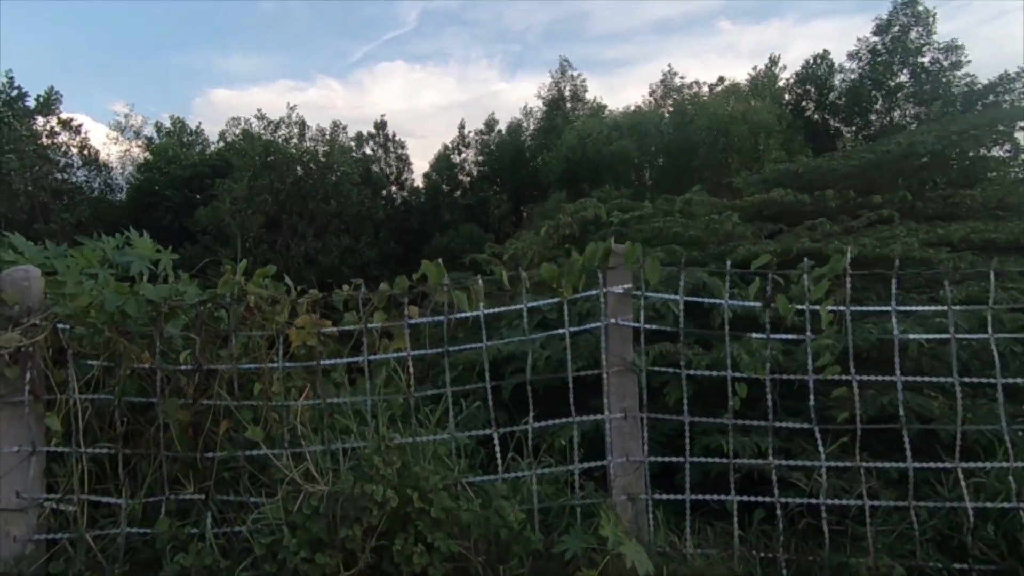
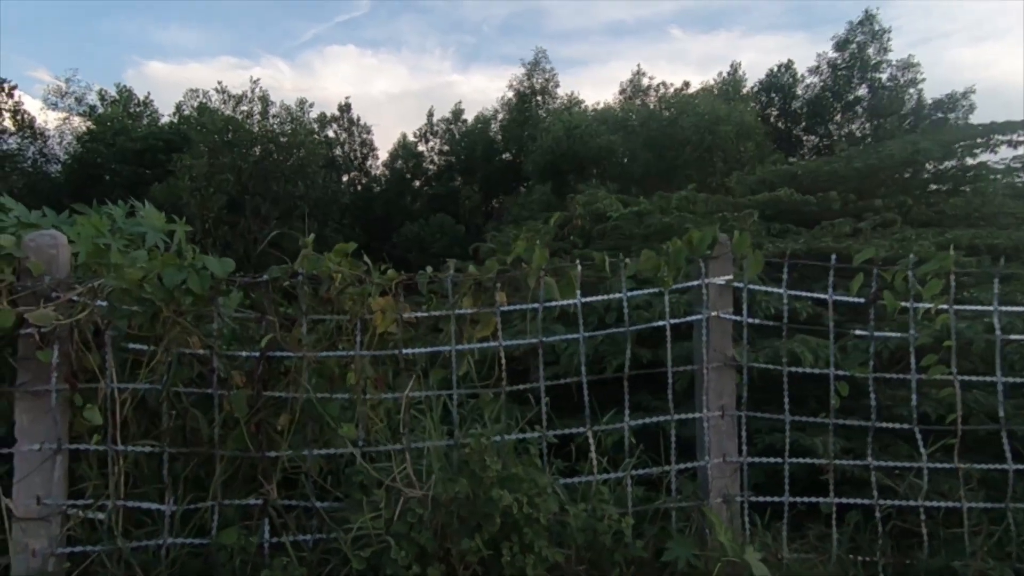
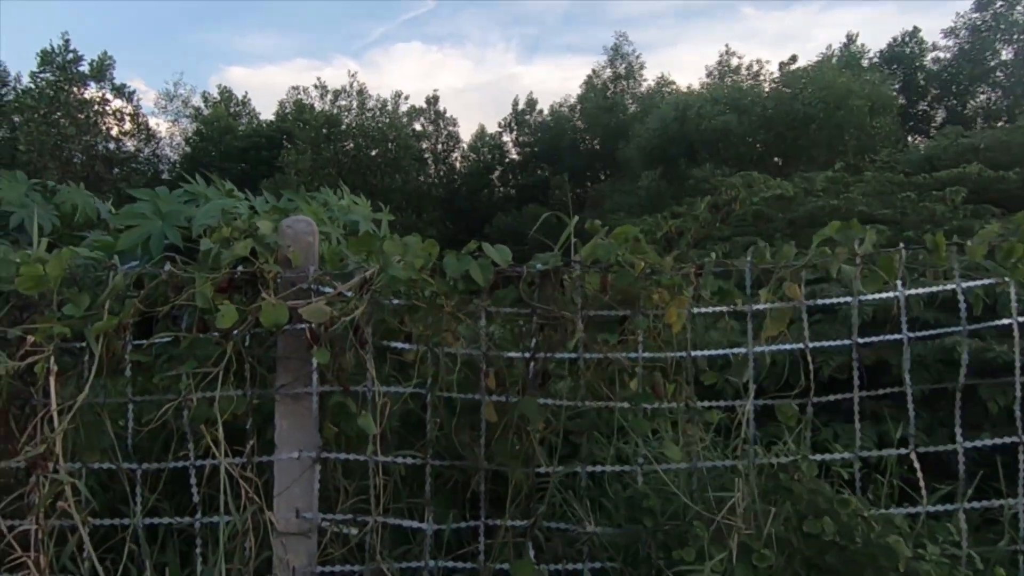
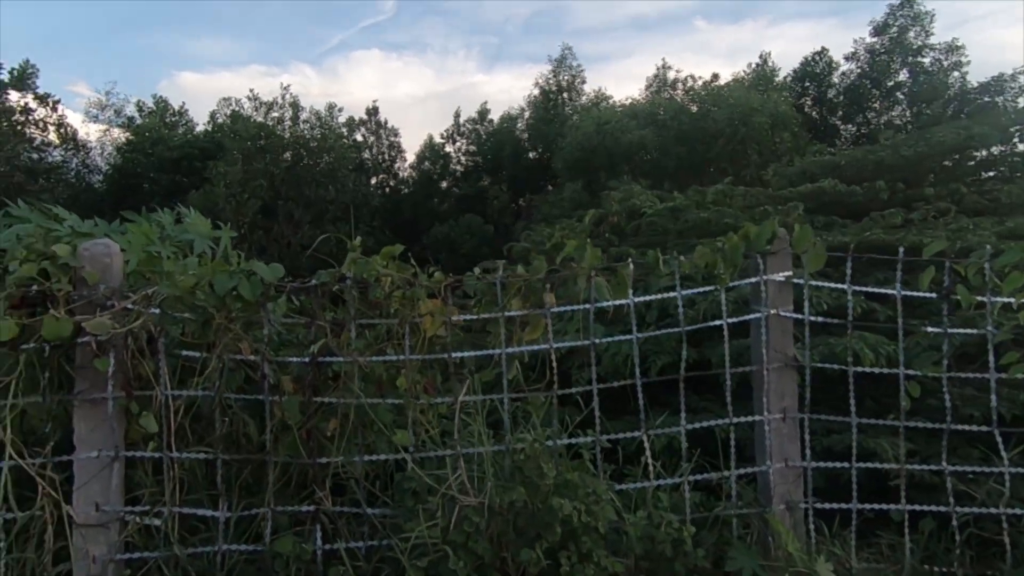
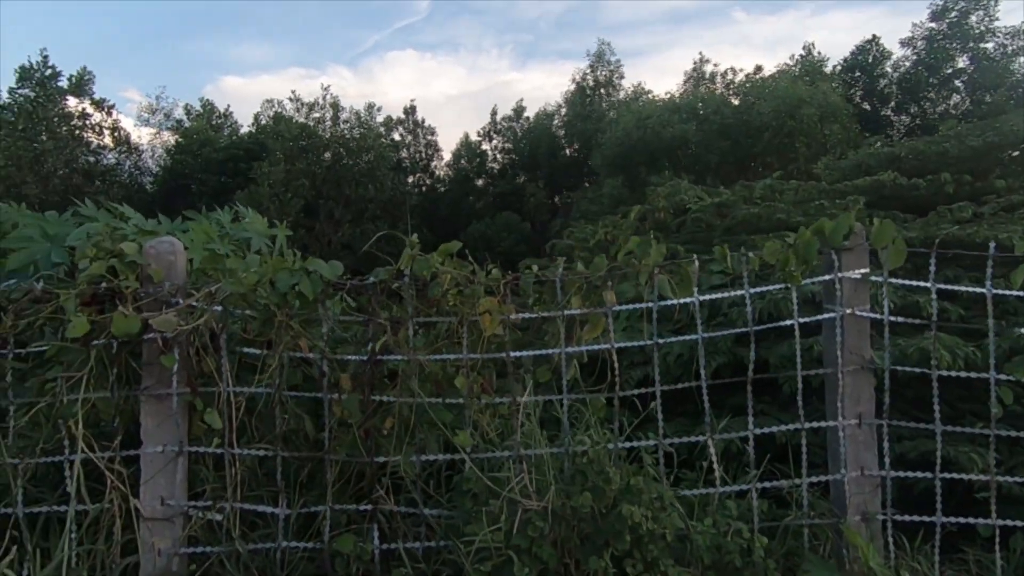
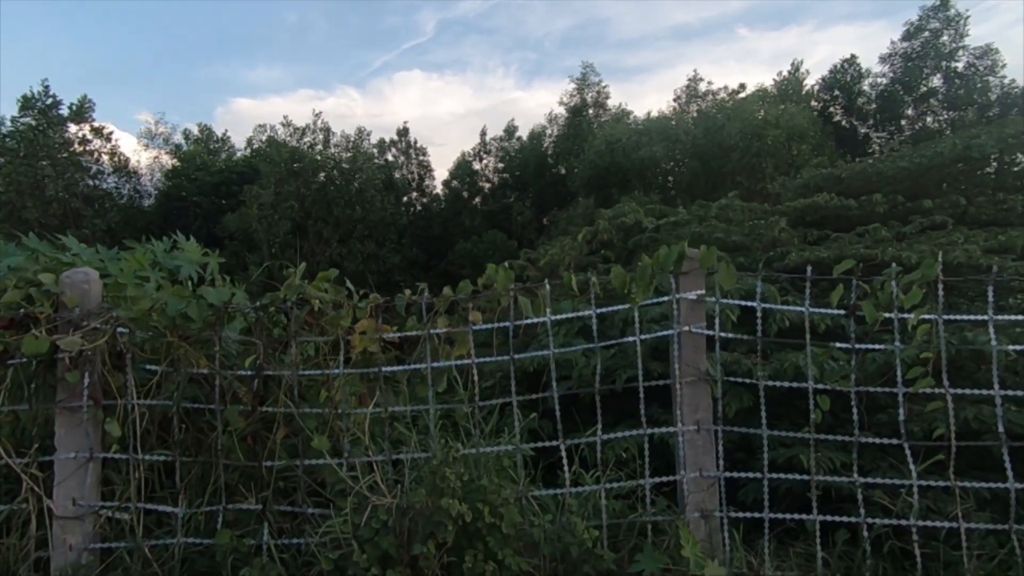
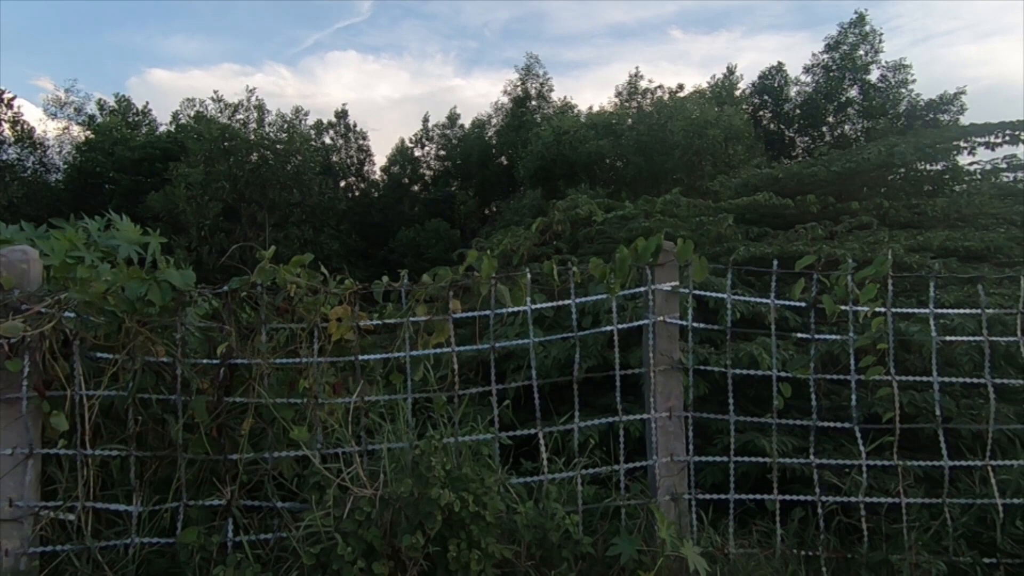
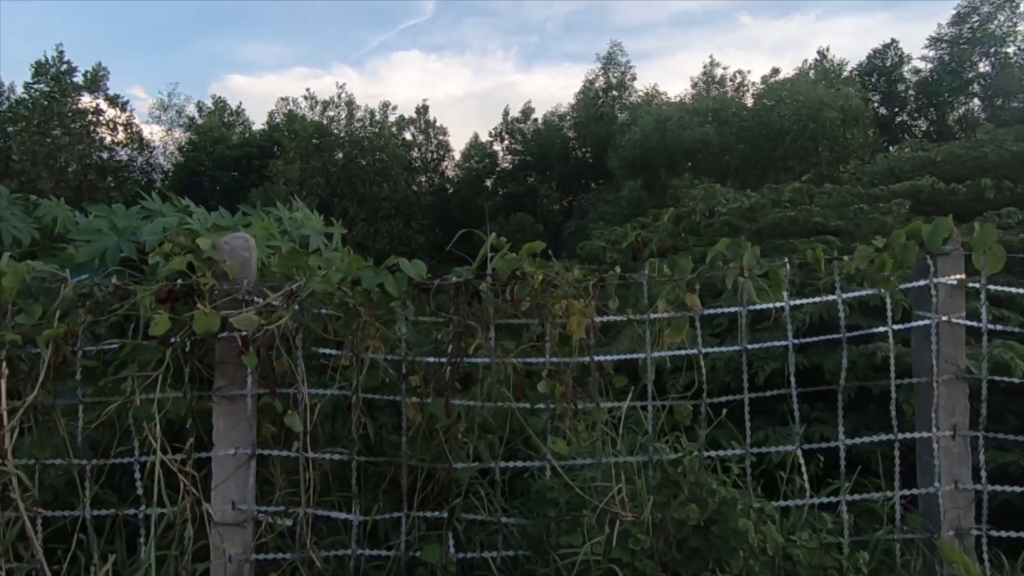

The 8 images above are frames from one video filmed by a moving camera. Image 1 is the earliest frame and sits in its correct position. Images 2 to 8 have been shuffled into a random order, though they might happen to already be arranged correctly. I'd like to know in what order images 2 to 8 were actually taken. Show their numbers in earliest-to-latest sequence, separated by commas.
6, 7, 2, 4, 5, 8, 3
